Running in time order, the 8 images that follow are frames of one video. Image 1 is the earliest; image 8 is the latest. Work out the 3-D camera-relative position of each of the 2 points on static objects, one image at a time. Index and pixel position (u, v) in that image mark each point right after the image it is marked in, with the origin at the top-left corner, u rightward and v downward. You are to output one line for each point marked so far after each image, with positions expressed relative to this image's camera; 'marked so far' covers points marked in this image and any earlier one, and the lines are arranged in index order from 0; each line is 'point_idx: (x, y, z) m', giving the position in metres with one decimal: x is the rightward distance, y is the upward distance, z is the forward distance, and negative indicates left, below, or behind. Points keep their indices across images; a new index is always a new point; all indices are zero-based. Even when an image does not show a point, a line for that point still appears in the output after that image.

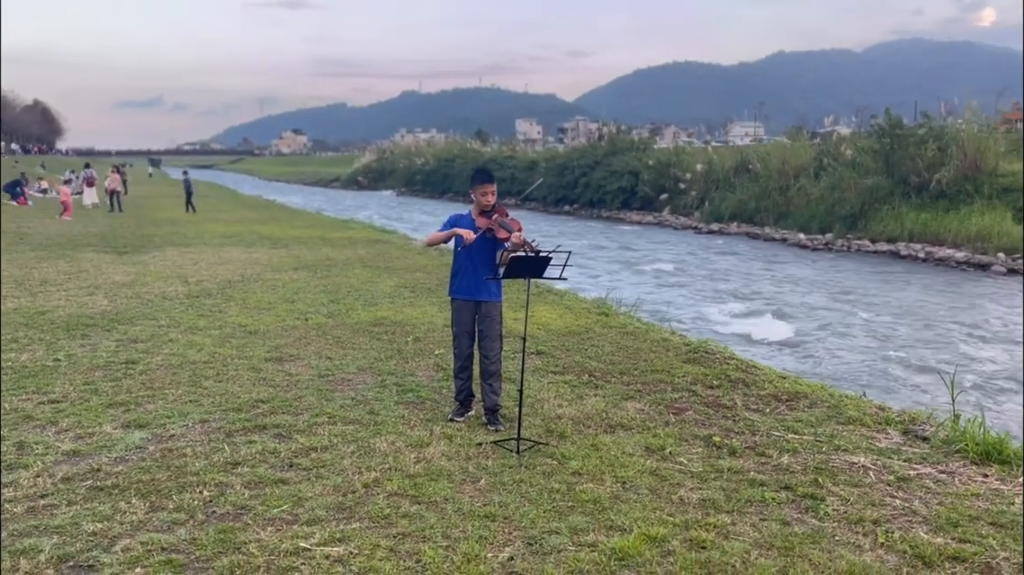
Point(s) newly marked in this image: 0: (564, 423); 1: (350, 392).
0: (+0.4, -0.9, +5.8) m
1: (-1.2, -0.8, +6.6) m
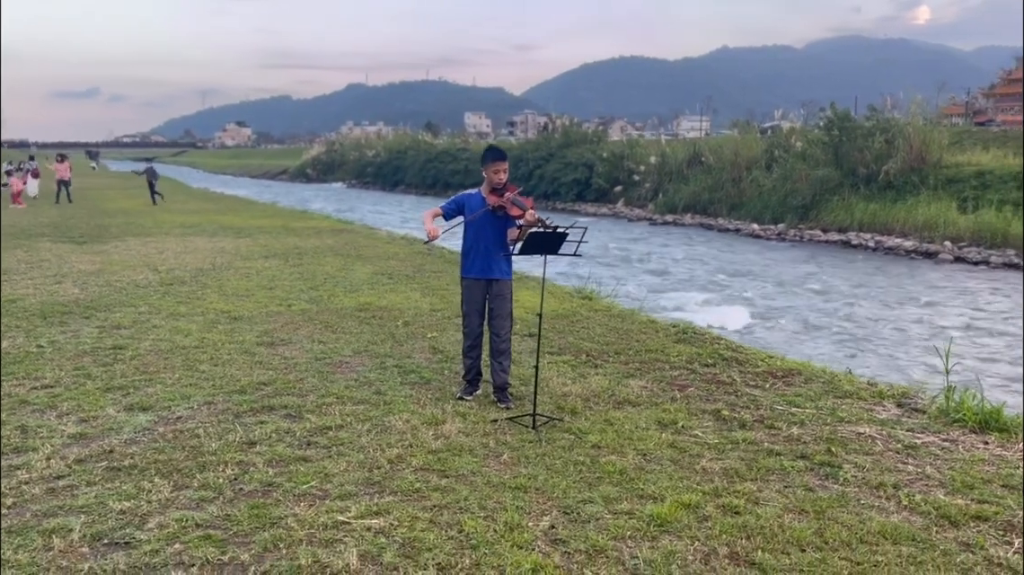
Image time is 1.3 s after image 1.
0: (+0.4, -0.8, +5.9) m
1: (-1.2, -0.7, +6.6) m
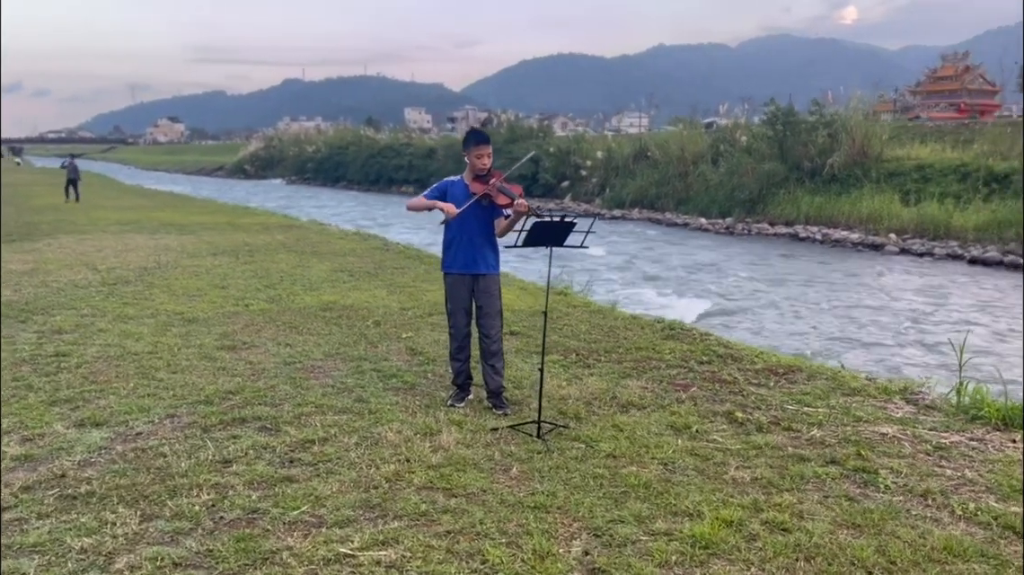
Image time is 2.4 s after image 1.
0: (+0.4, -0.7, +5.4) m
1: (-1.3, -0.6, +6.0) m
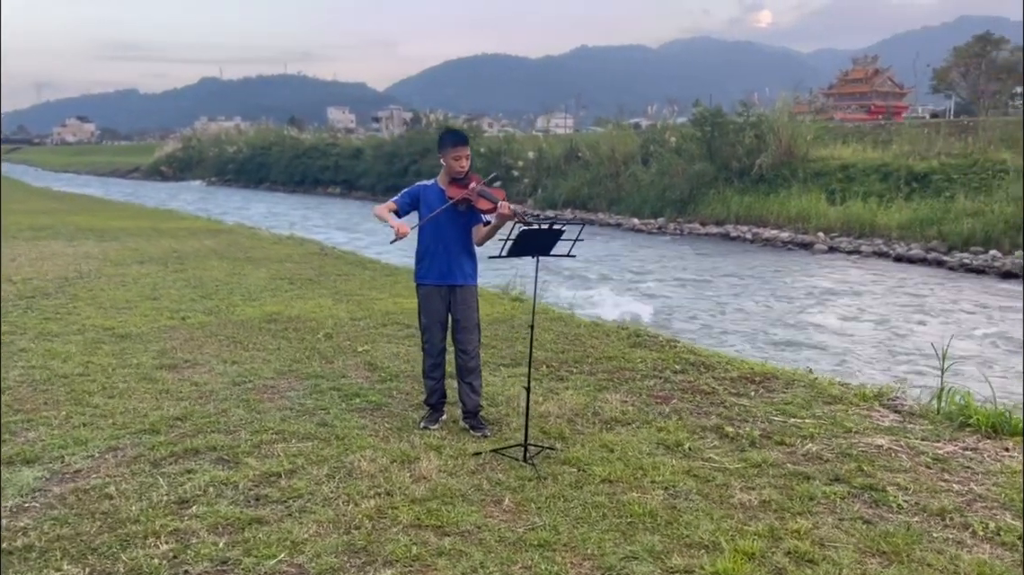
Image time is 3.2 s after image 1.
0: (+0.3, -0.8, +5.1) m
1: (-1.5, -0.7, +5.5) m
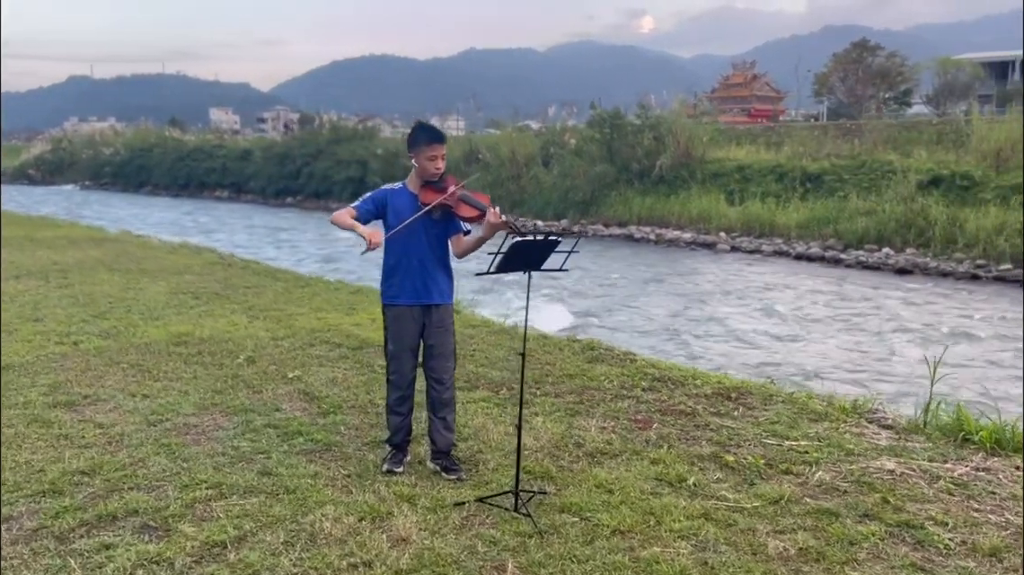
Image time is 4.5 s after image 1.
0: (+0.1, -0.9, +4.5) m
1: (-1.7, -0.9, +4.7) m
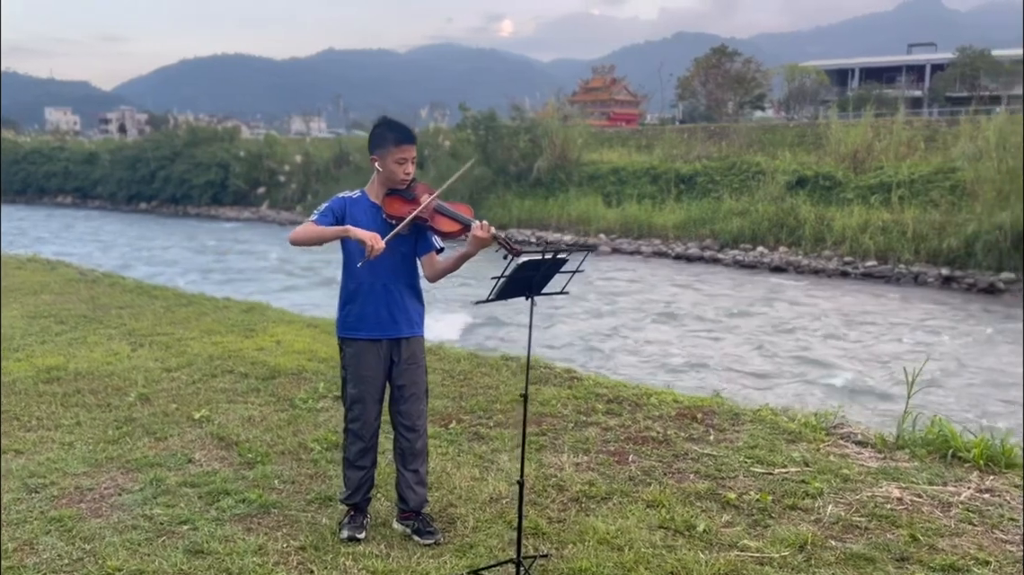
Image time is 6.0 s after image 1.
0: (0.0, -1.0, +3.9) m
1: (-1.8, -1.0, +3.8) m
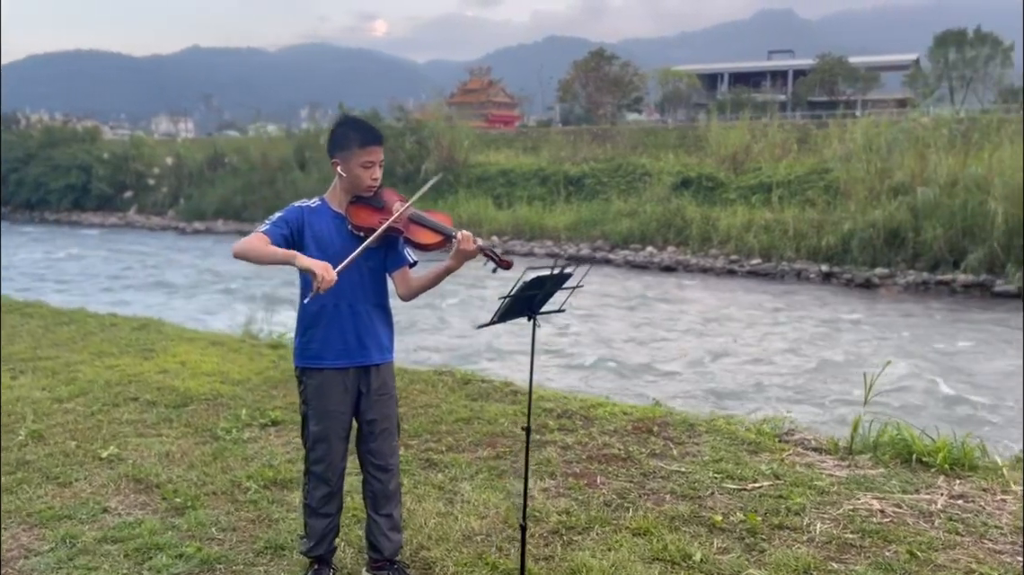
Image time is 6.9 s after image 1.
0: (-0.1, -1.1, +3.5) m
1: (-1.8, -1.1, +3.2) m
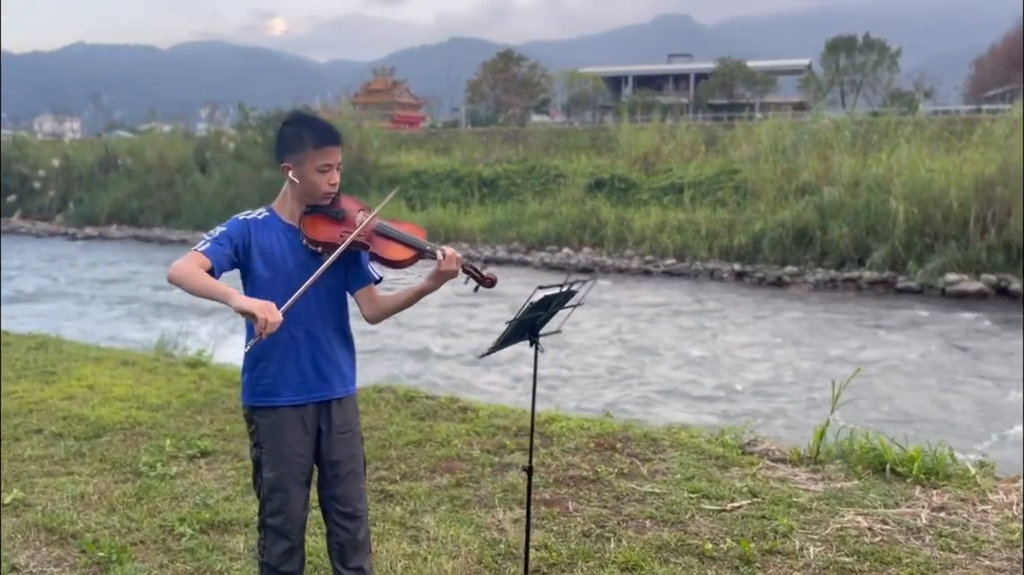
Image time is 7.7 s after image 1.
0: (-0.1, -1.1, +3.2) m
1: (-1.8, -1.2, +2.7) m
